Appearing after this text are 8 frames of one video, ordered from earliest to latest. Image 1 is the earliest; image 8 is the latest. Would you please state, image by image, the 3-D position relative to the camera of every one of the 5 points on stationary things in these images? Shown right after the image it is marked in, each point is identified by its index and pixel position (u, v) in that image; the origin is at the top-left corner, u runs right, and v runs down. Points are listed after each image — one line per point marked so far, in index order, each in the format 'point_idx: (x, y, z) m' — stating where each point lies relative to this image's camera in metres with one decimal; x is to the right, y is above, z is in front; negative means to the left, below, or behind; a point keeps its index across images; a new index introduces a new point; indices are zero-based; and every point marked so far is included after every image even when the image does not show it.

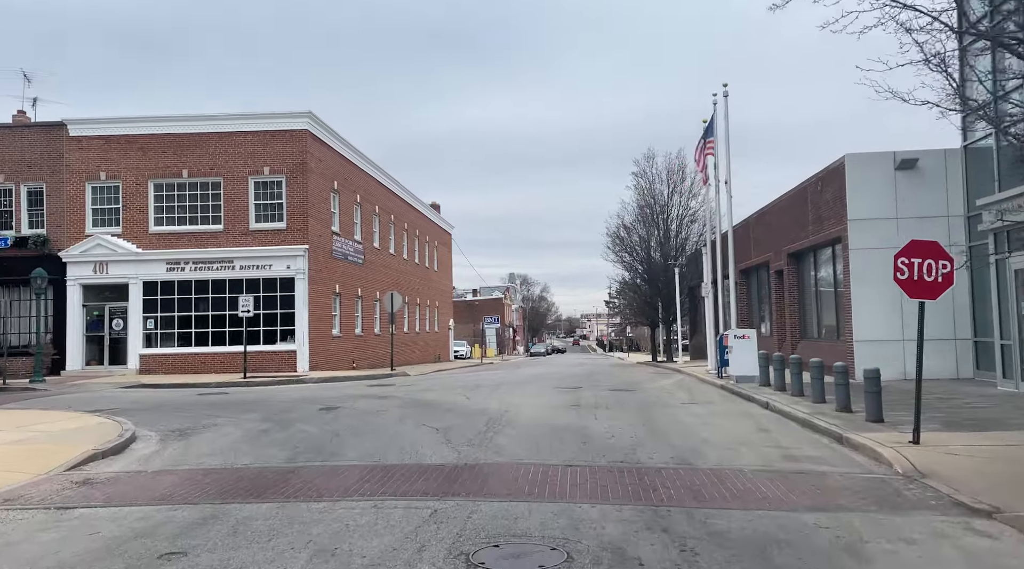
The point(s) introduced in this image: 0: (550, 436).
0: (+0.6, -2.2, +10.8) m
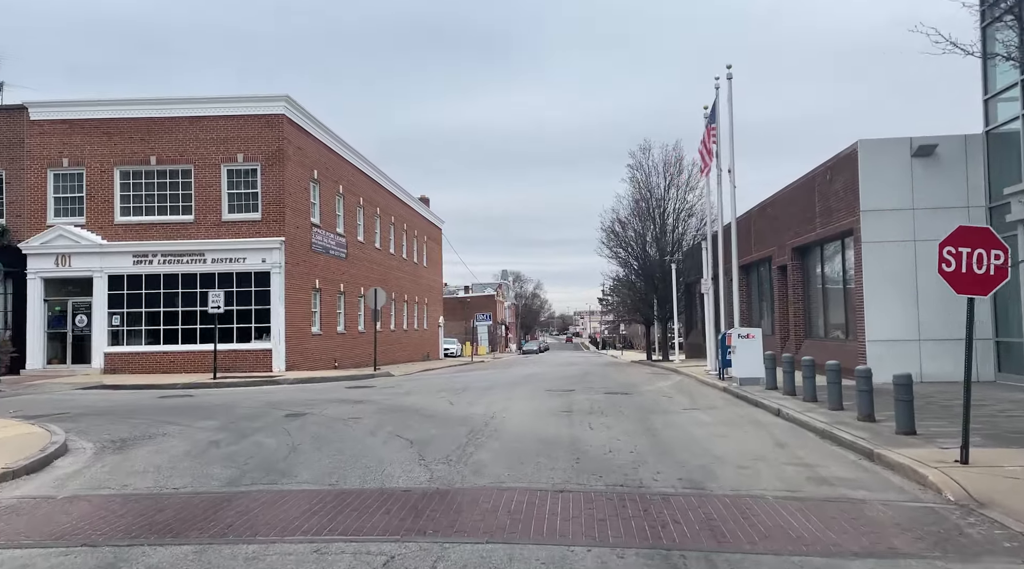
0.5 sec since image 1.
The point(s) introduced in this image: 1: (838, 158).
0: (+0.3, -2.1, +9.5) m
1: (+8.2, +3.2, +18.5) m
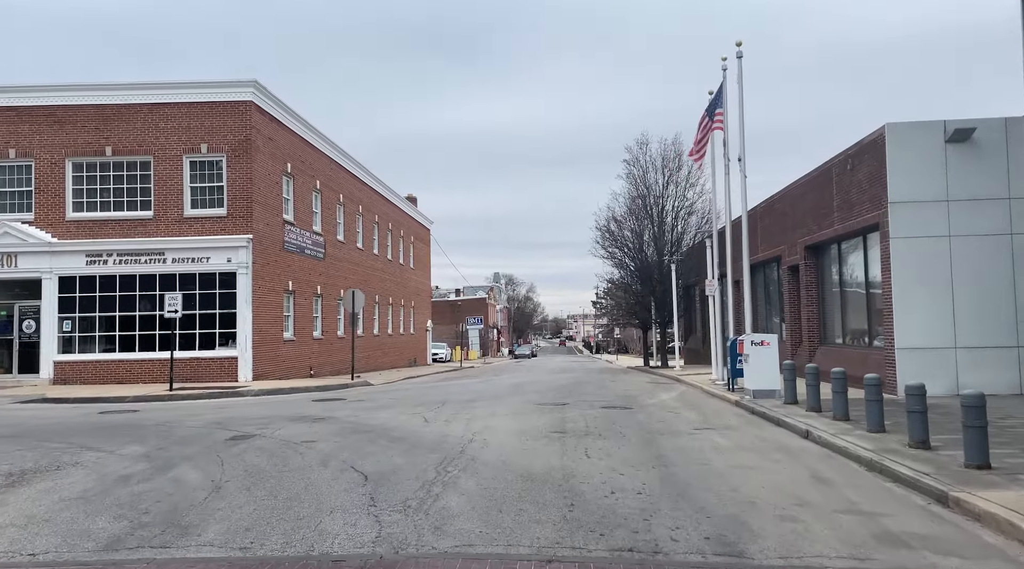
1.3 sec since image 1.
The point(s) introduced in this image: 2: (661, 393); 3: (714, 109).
0: (+0.1, -2.1, +7.5) m
1: (+7.9, +3.2, +16.7) m
2: (+3.7, -2.7, +18.5) m
3: (+5.4, +4.6, +19.6) m
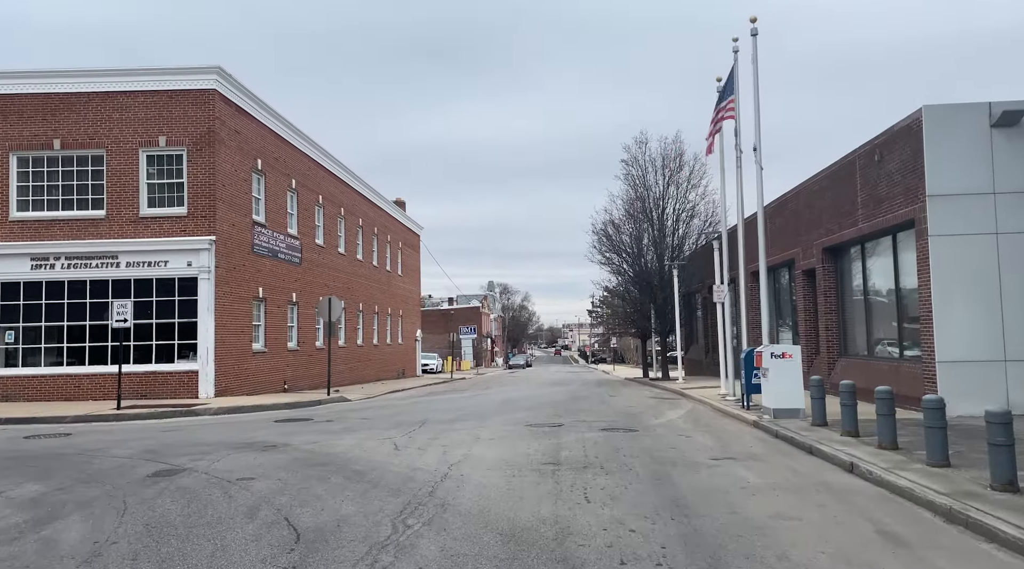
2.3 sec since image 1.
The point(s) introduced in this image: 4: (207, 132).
0: (-0.1, -2.1, +5.6) m
1: (+7.6, +3.1, +14.8) m
2: (+3.5, -2.8, +16.5) m
3: (+5.1, +4.5, +17.7) m
4: (-8.2, +4.1, +19.8) m
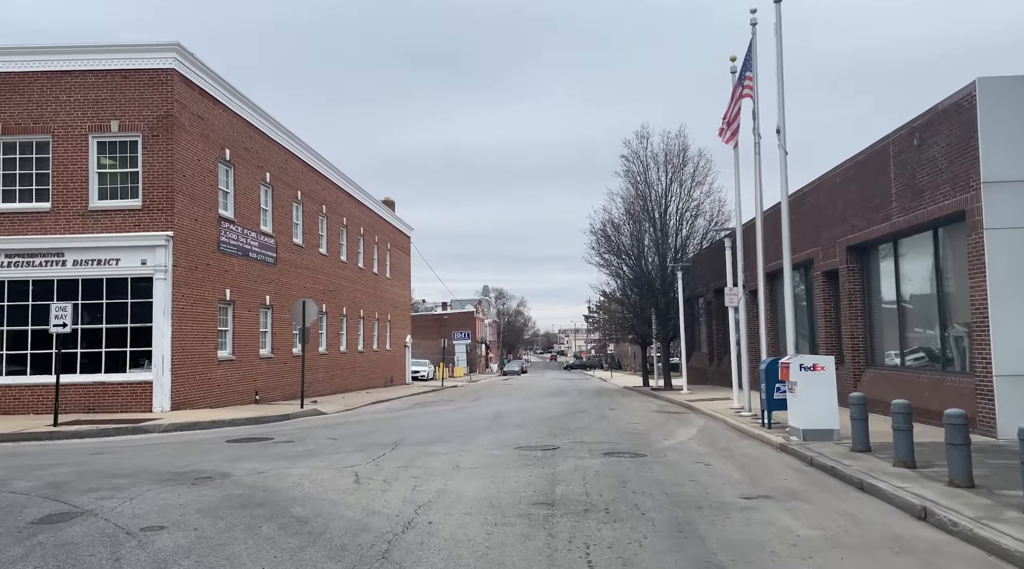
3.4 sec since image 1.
0: (-0.2, -2.0, +3.6) m
1: (+7.4, +3.1, +13.0) m
2: (+3.3, -2.9, +14.6) m
3: (+4.9, +4.5, +15.8) m
4: (-8.4, +4.1, +17.9) m
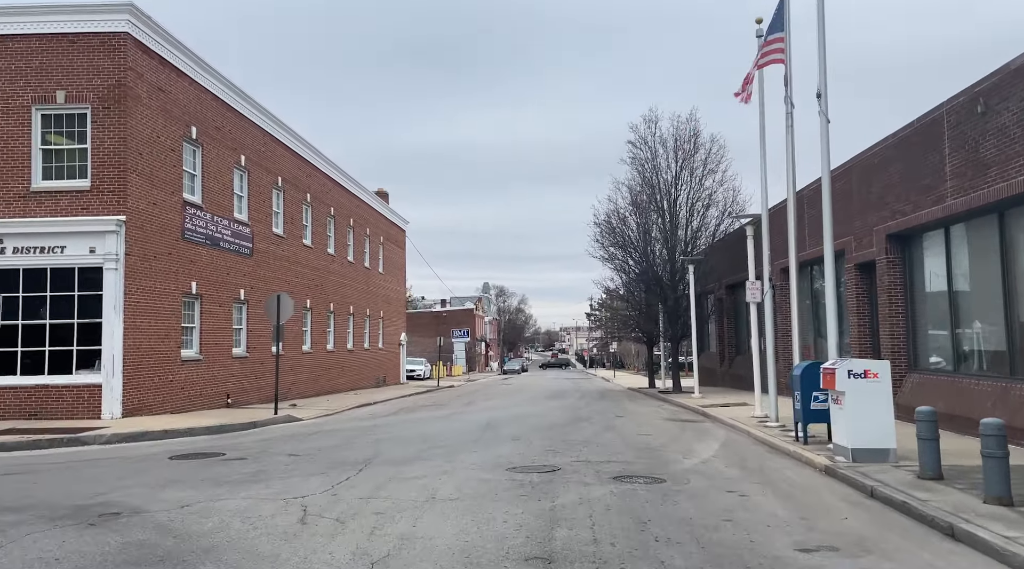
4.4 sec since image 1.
0: (-0.4, -1.9, +1.6) m
1: (+7.3, +3.2, +11.0) m
2: (+3.1, -2.7, +12.6) m
3: (+4.8, +4.6, +13.8) m
4: (-8.5, +4.3, +15.9) m
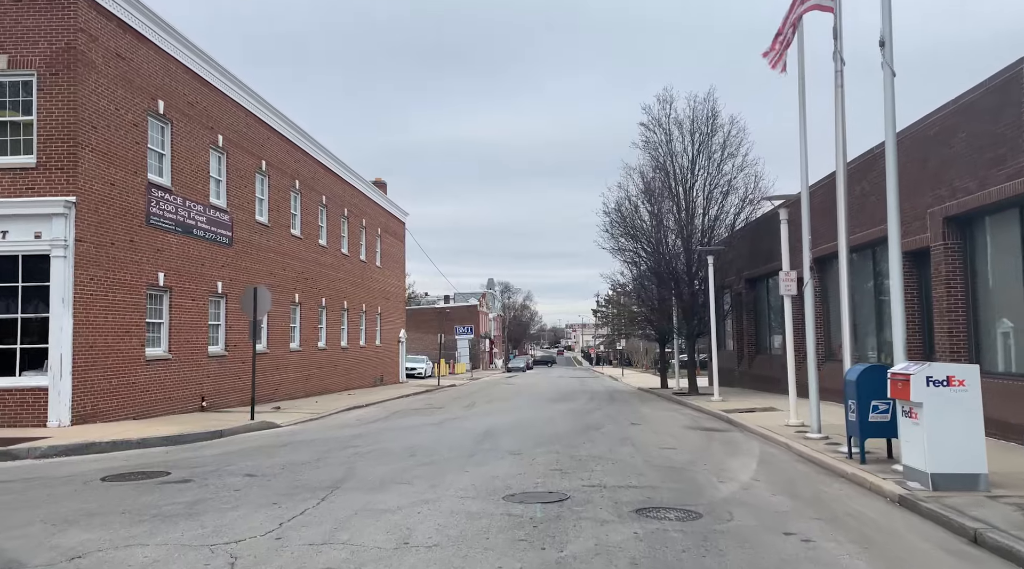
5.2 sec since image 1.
0: (-0.5, -1.8, -0.3) m
1: (+7.3, +3.4, +9.0) m
2: (+3.1, -2.6, +10.7) m
3: (+4.8, +4.8, +11.9) m
4: (-8.5, +4.5, +14.0) m
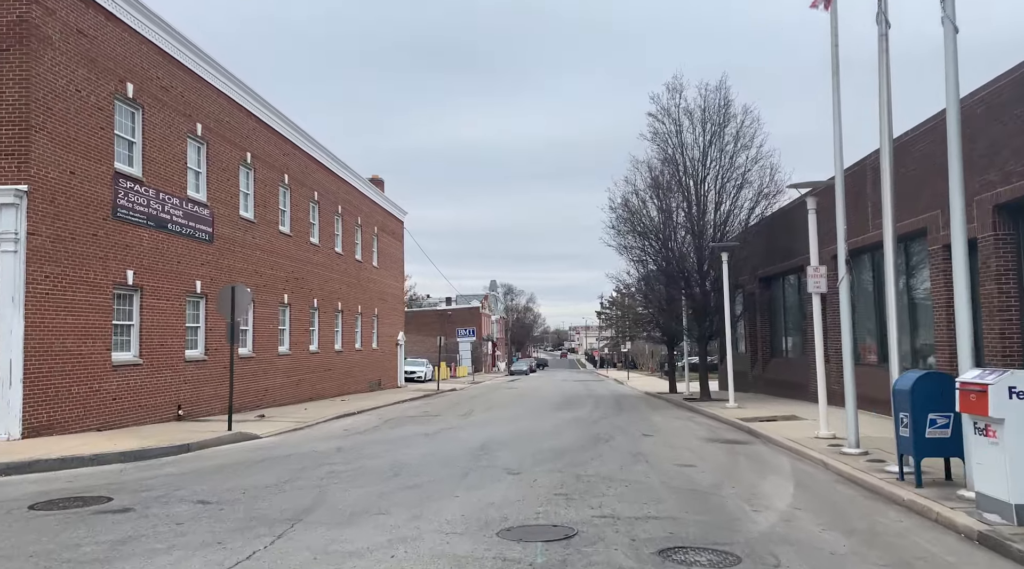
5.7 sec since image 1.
0: (-0.5, -1.7, -1.6) m
1: (+7.3, +3.4, +7.6) m
2: (+3.1, -2.5, +9.3) m
3: (+4.8, +4.9, +10.5) m
4: (-8.5, +4.5, +12.7) m
